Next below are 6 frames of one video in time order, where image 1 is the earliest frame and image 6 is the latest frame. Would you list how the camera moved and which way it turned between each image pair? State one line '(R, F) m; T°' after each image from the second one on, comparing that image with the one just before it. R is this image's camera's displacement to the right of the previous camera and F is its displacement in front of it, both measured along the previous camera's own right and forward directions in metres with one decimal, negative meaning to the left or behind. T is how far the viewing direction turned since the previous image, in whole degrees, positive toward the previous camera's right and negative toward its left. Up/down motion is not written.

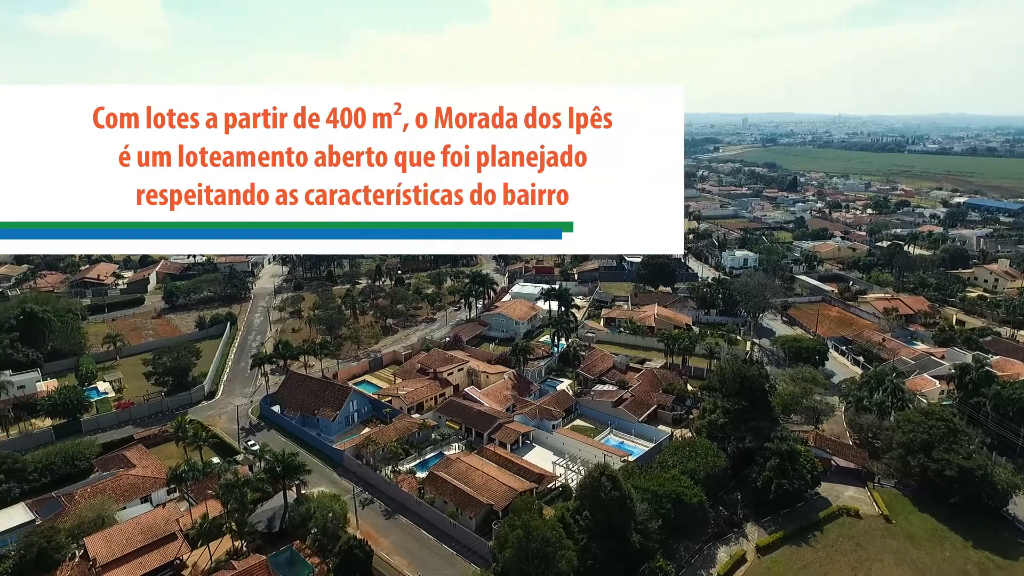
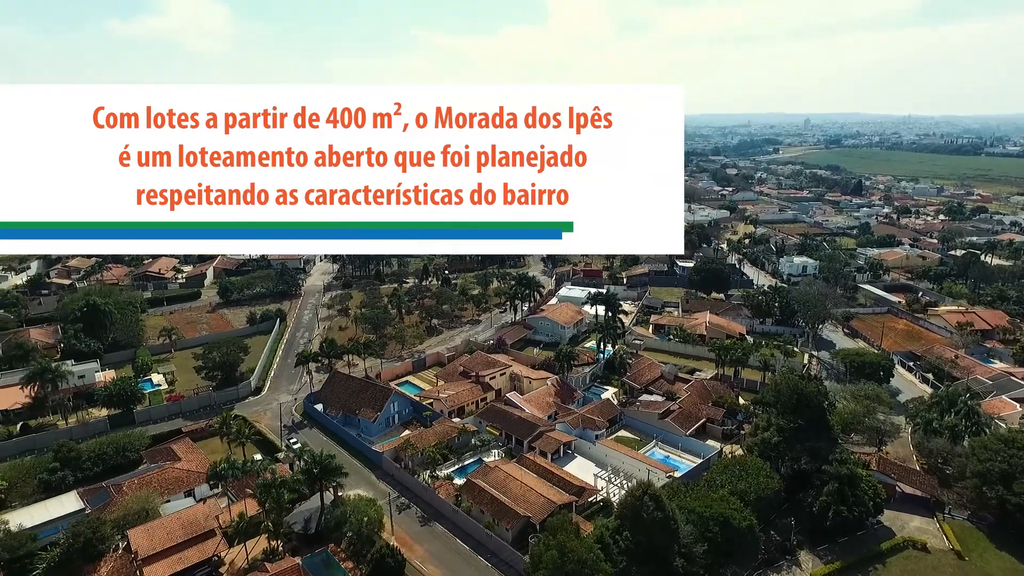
(+0.3, +0.9) m; -5°
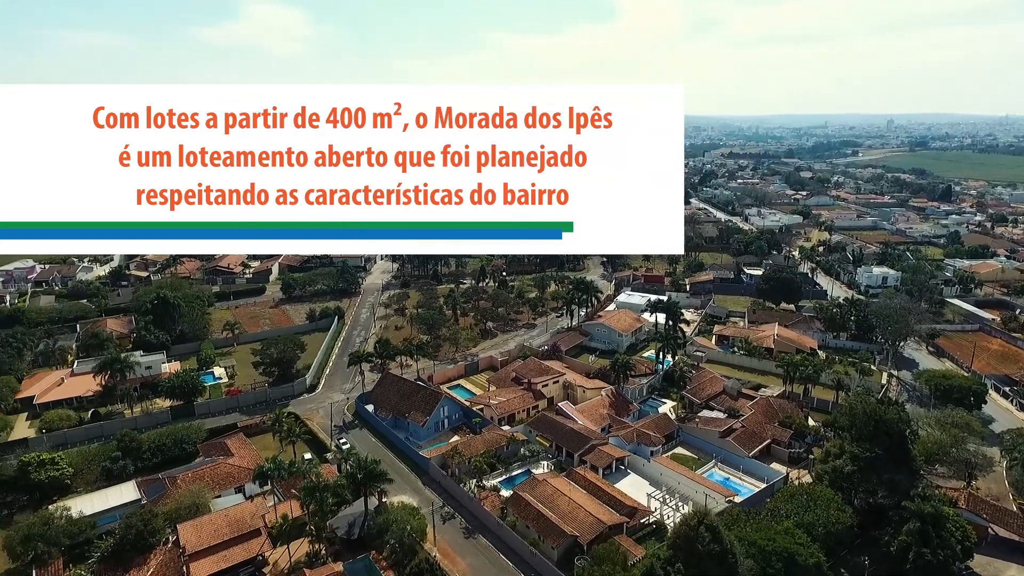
(+0.3, +1.1) m; -6°
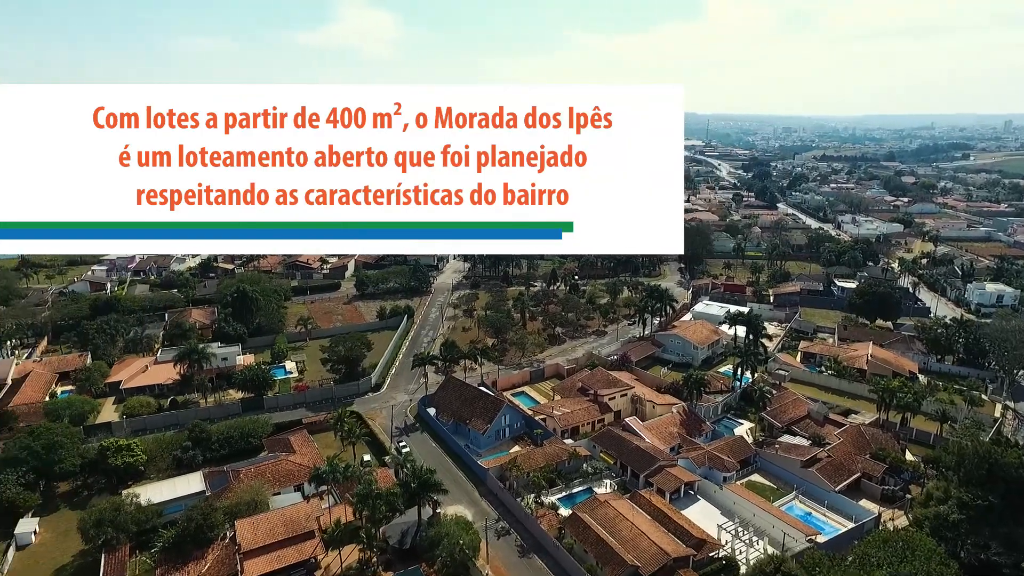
(+0.4, +1.4) m; -7°
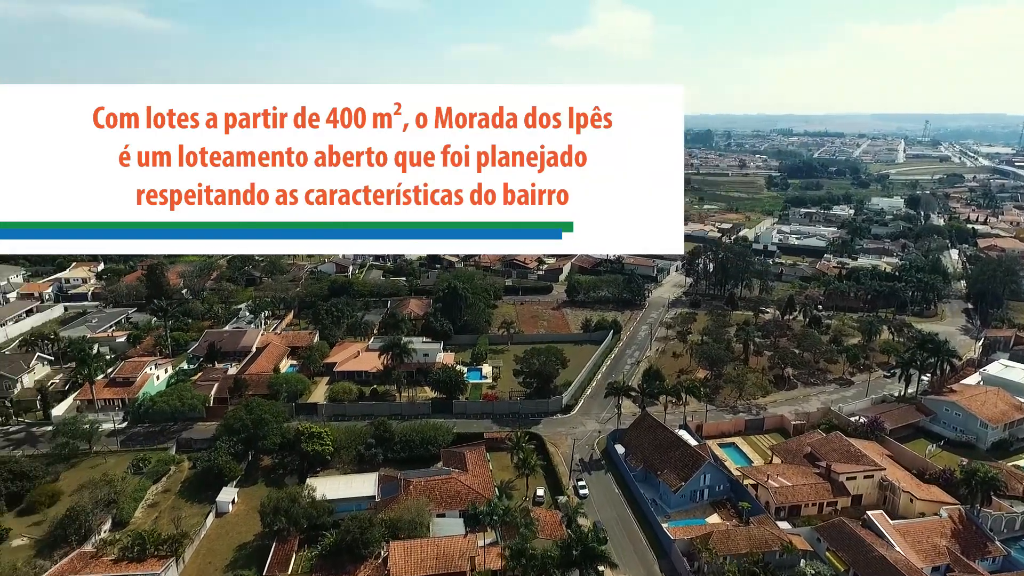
(+0.6, +4.5) m; -21°
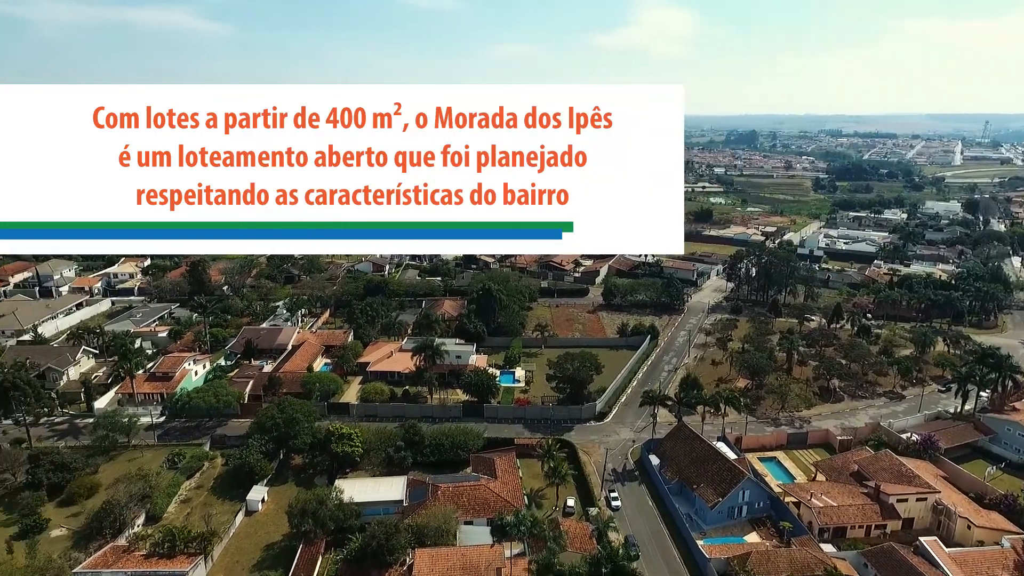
(+0.2, +0.7) m; -3°
